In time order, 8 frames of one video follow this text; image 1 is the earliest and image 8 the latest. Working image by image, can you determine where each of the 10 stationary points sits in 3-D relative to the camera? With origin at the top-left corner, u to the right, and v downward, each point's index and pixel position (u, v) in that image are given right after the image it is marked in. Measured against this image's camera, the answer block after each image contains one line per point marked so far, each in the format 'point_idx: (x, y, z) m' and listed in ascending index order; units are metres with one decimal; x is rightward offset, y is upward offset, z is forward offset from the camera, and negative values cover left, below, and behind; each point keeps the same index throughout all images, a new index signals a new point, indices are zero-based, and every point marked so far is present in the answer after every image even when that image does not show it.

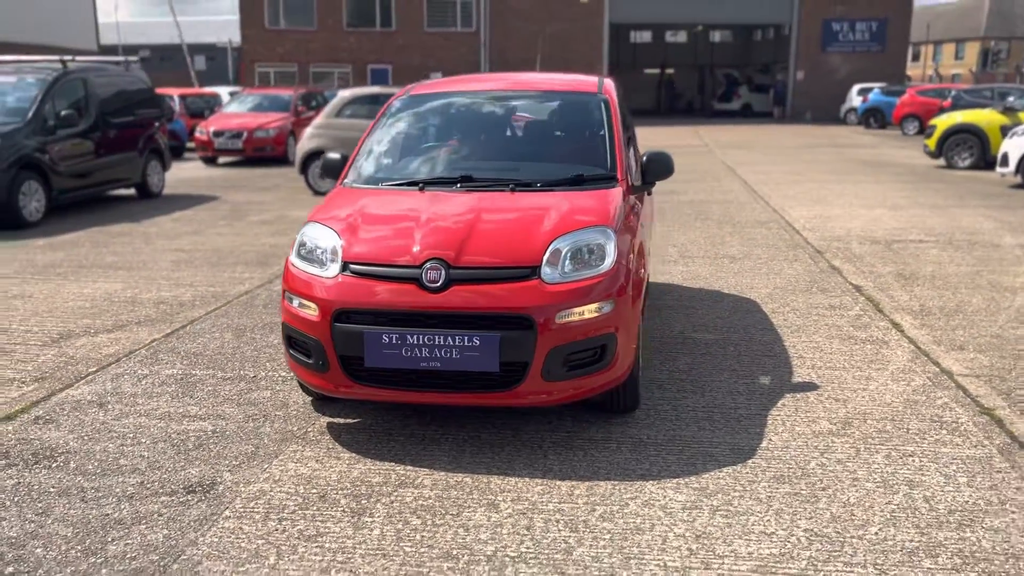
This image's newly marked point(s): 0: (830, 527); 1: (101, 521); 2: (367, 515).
0: (+1.1, -0.9, +3.2) m
1: (-1.5, -0.9, +3.3) m
2: (-0.6, -0.8, +3.3) m
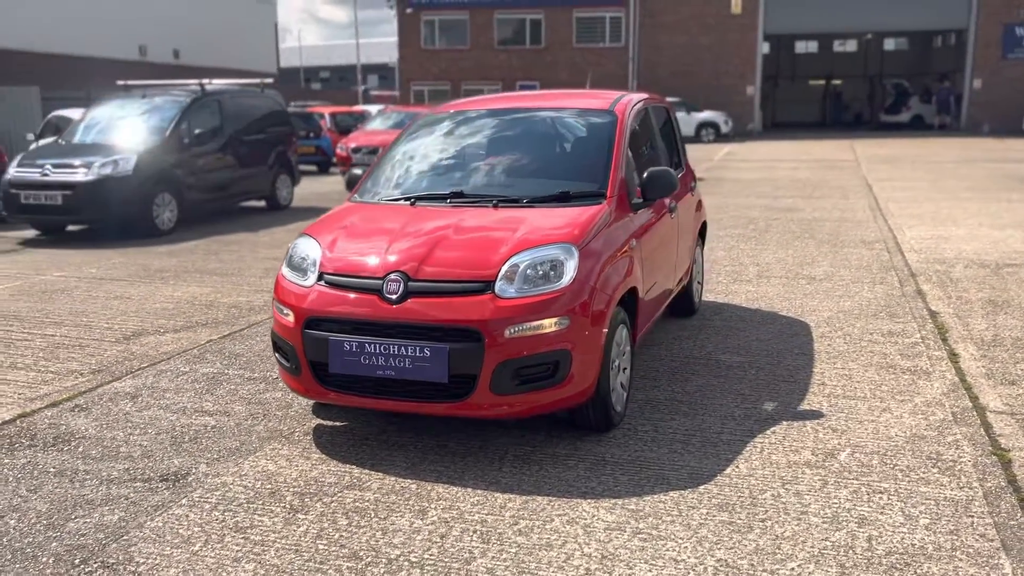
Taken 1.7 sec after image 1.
0: (+0.8, -0.9, +3.1) m
1: (-1.8, -0.9, +3.6) m
2: (-0.8, -0.9, +3.5) m
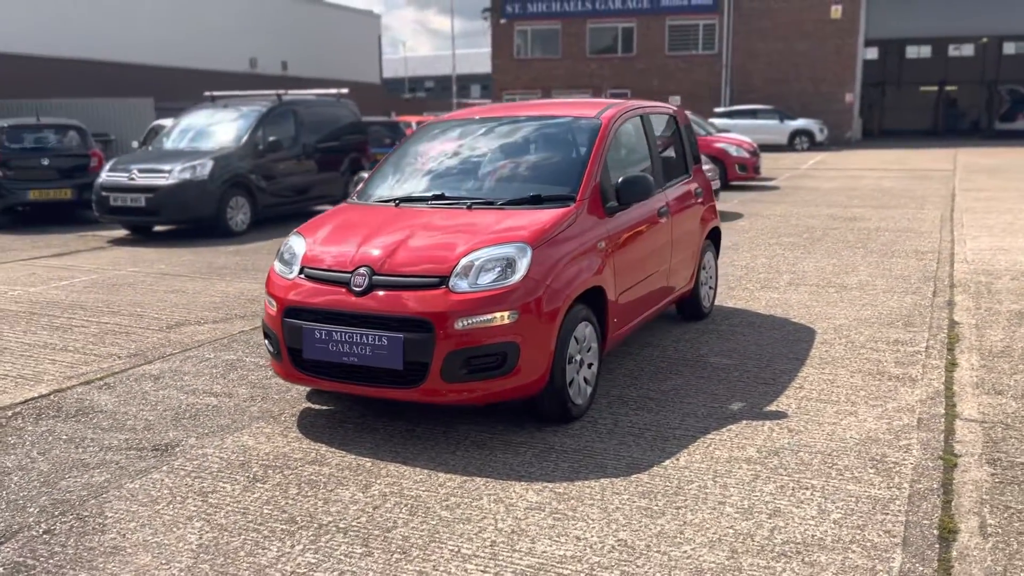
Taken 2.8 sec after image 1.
0: (+0.5, -0.9, +3.3) m
1: (-2.0, -0.8, +4.1) m
2: (-1.1, -0.8, +3.9) m
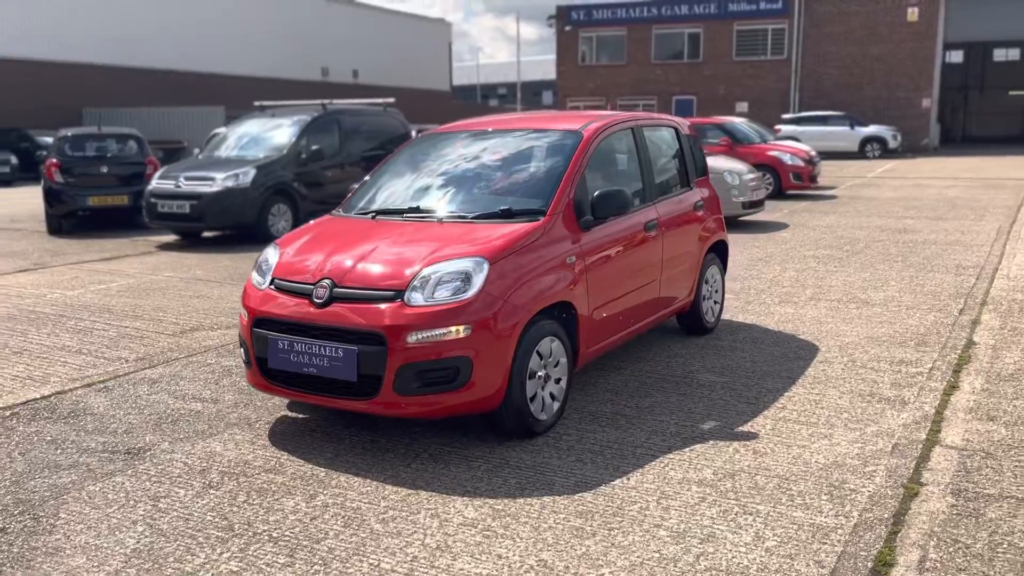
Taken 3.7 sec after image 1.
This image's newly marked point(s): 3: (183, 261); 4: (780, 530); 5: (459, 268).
0: (+0.2, -1.0, +3.3) m
1: (-2.3, -0.9, +4.3) m
2: (-1.3, -0.9, +4.0) m
3: (-4.0, +0.3, +10.9) m
4: (+1.1, -1.0, +3.5) m
5: (-0.3, +0.1, +4.2) m
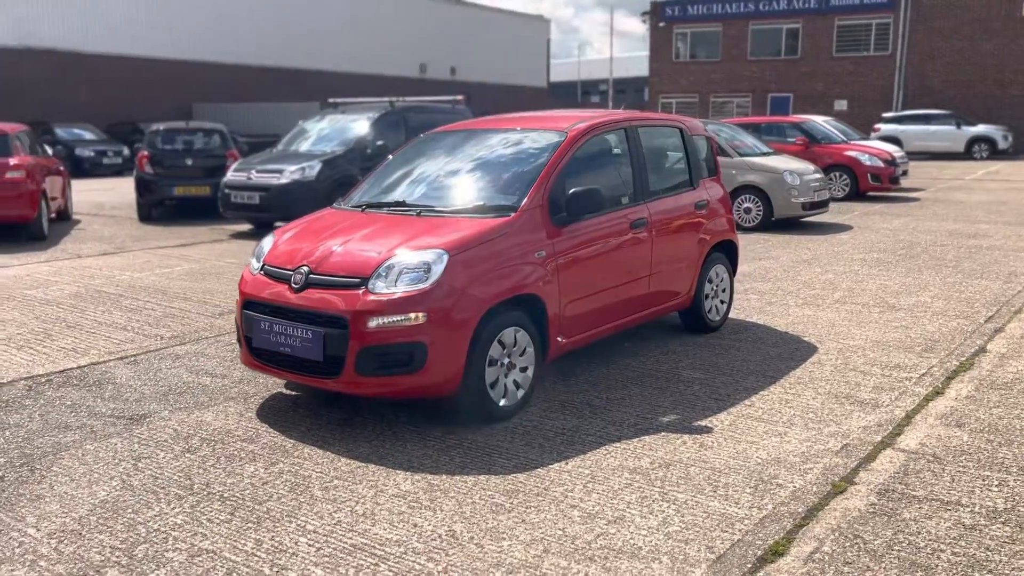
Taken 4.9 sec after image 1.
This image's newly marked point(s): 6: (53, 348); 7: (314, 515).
0: (-0.2, -1.0, +3.5) m
1: (-2.5, -0.7, +4.8) m
2: (-1.6, -0.8, +4.4) m
3: (-3.4, +0.5, +11.6) m
4: (+0.7, -0.9, +3.6) m
5: (-0.5, +0.1, +4.5) m
6: (-3.4, -0.4, +6.5) m
7: (-0.8, -0.9, +3.7) m
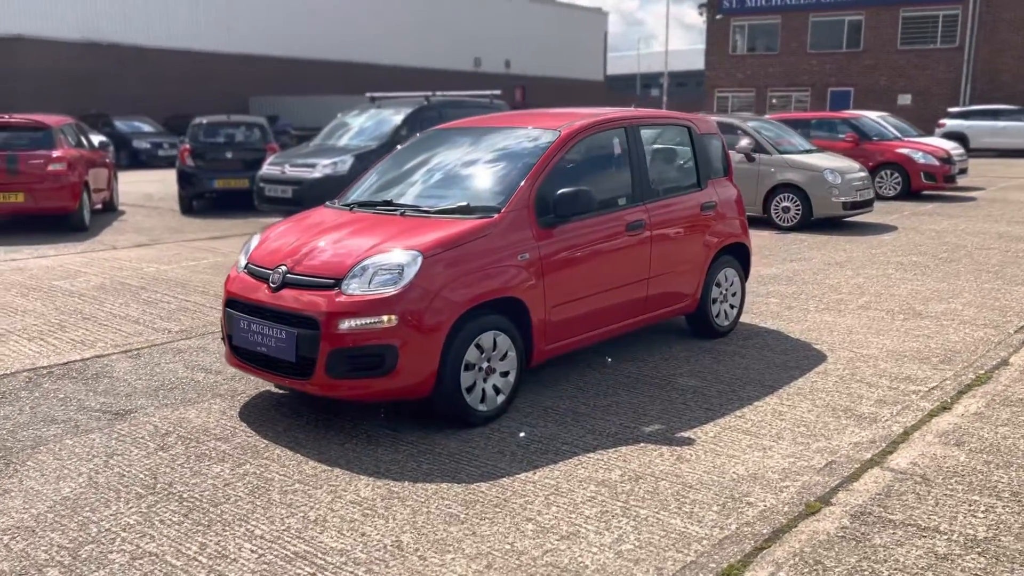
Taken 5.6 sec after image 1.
0: (-0.4, -1.0, +3.4) m
1: (-2.6, -0.7, +4.9) m
2: (-1.7, -0.8, +4.4) m
3: (-3.1, +0.6, +11.7) m
4: (+0.5, -1.0, +3.5) m
5: (-0.6, +0.1, +4.4) m
6: (-3.4, -0.4, +6.6) m
7: (-1.0, -1.0, +3.6) m
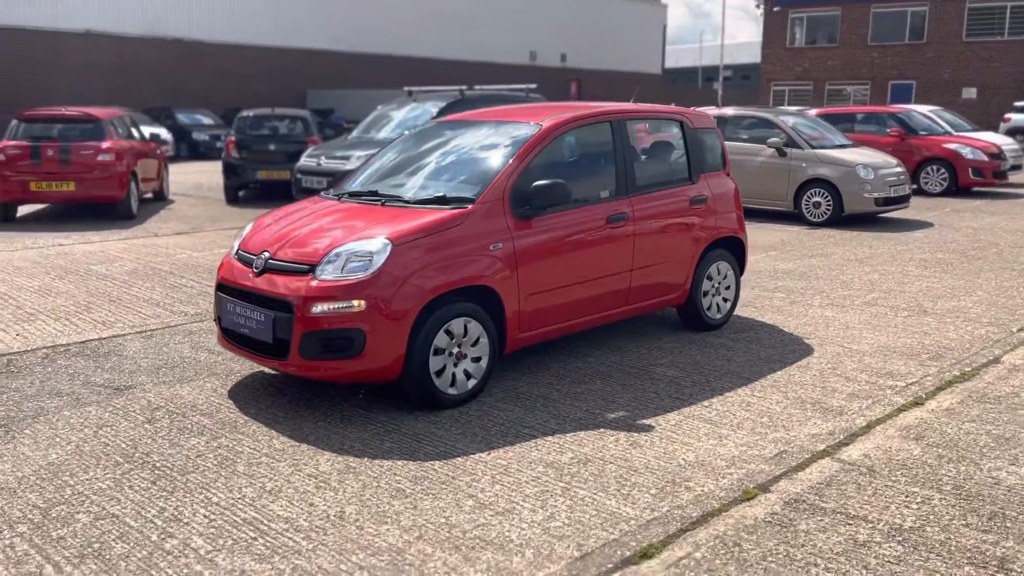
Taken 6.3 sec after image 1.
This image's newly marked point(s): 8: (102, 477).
0: (-0.6, -0.9, +3.6) m
1: (-2.7, -0.6, +5.2) m
2: (-1.9, -0.7, +4.7) m
3: (-2.7, +0.8, +12.1) m
4: (+0.3, -0.9, +3.6) m
5: (-0.8, +0.2, +4.6) m
6: (-3.4, -0.3, +7.0) m
7: (-1.3, -0.9, +3.9) m
8: (-1.9, -0.9, +4.0) m
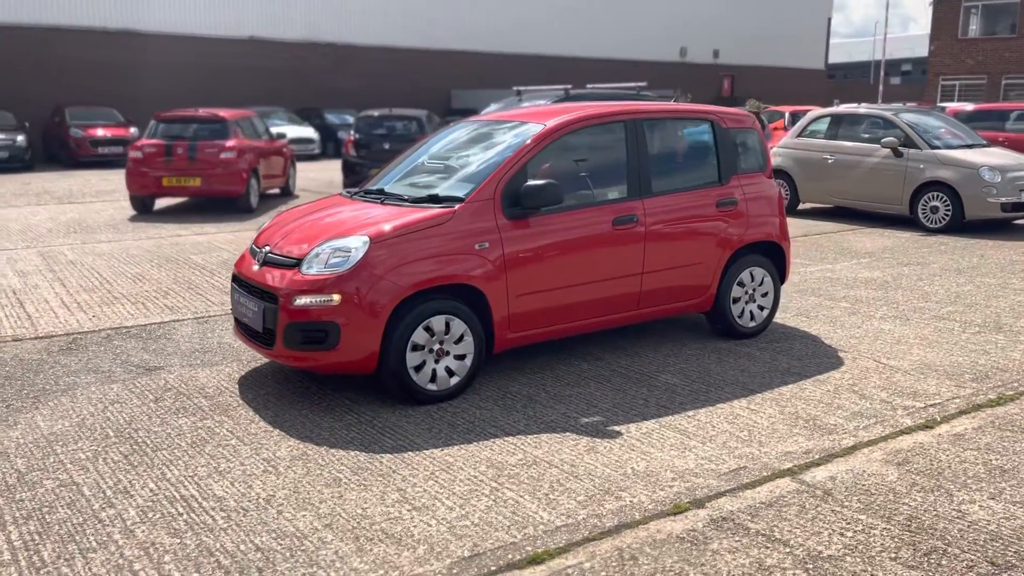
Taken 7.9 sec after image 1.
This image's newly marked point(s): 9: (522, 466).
0: (-1.0, -0.9, +3.8) m
1: (-2.7, -0.5, +5.7) m
2: (-2.0, -0.7, +5.1) m
3: (-1.5, +0.8, +12.5) m
4: (-0.1, -0.9, +3.6) m
5: (-0.9, +0.2, +4.8) m
6: (-3.0, -0.2, +7.6) m
7: (-1.5, -0.8, +4.1) m
8: (-2.1, -0.8, +4.4) m
9: (+0.1, -0.8, +4.1) m
